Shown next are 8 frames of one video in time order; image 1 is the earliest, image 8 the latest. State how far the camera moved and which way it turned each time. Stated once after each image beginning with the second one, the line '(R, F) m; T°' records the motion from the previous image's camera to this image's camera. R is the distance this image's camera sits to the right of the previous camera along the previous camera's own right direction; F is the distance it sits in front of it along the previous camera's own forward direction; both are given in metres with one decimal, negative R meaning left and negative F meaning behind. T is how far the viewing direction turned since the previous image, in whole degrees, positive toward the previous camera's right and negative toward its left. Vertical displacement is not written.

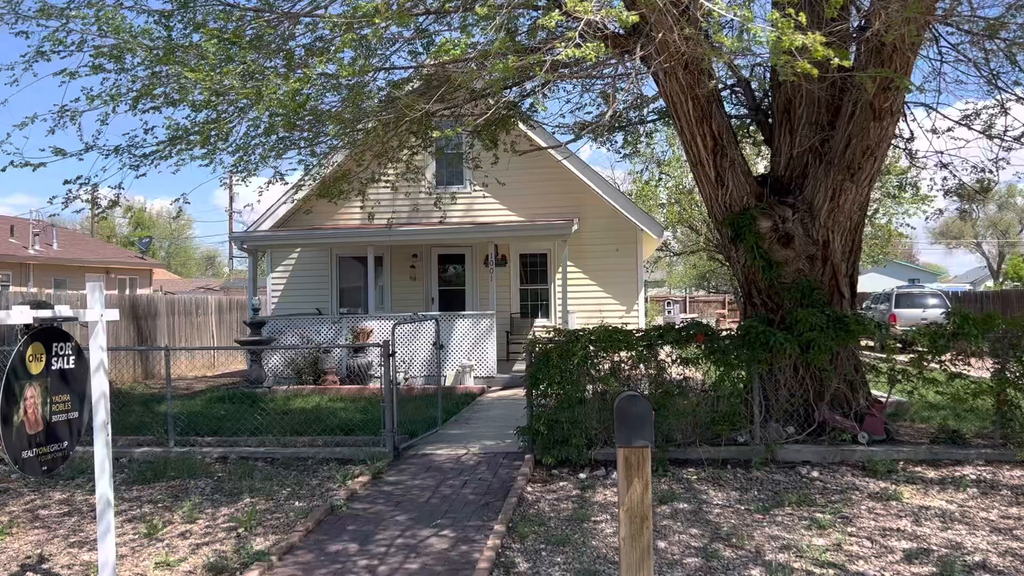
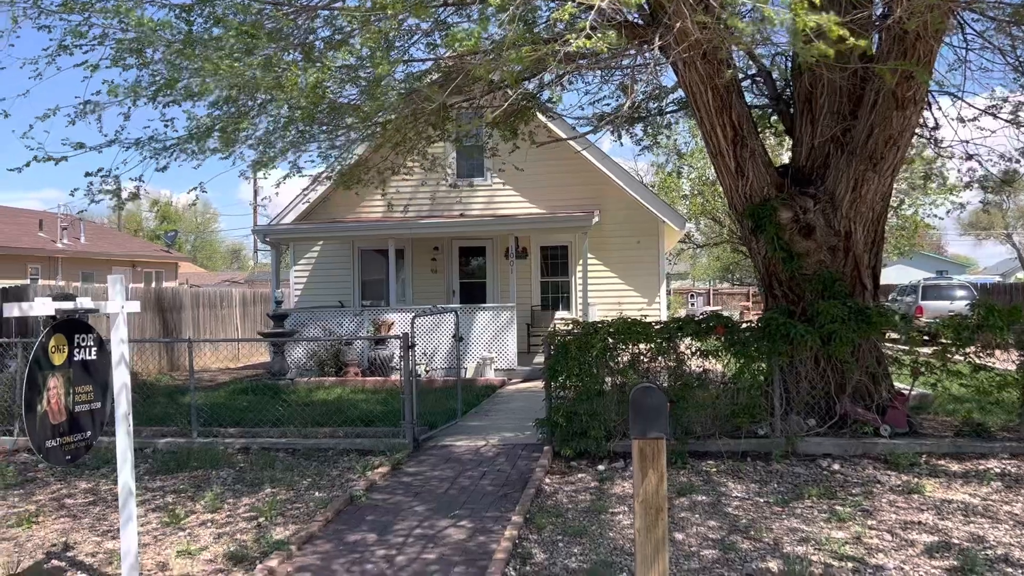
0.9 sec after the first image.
(0.0, 0.0) m; -2°
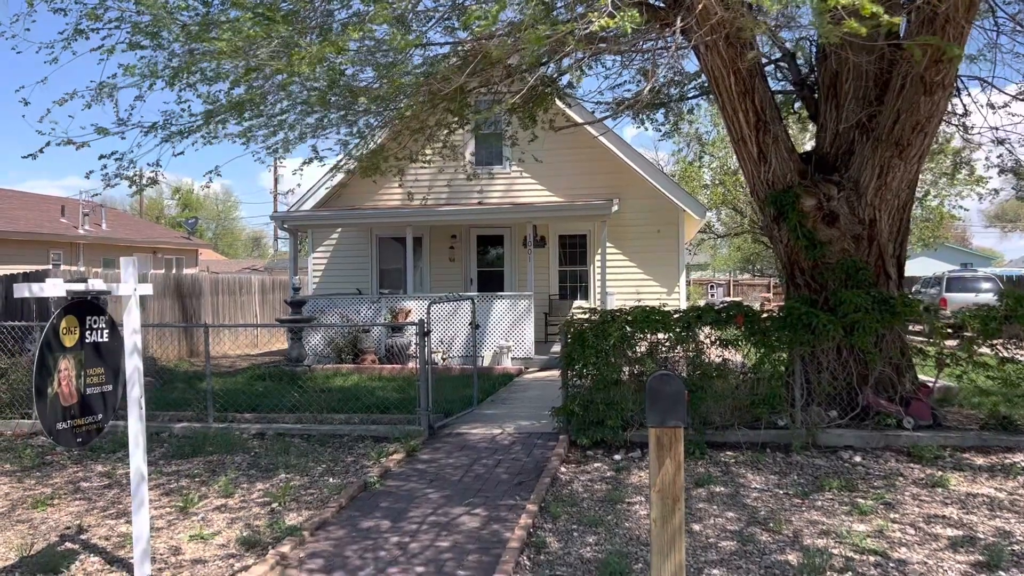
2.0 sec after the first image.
(0.0, +0.1) m; -1°
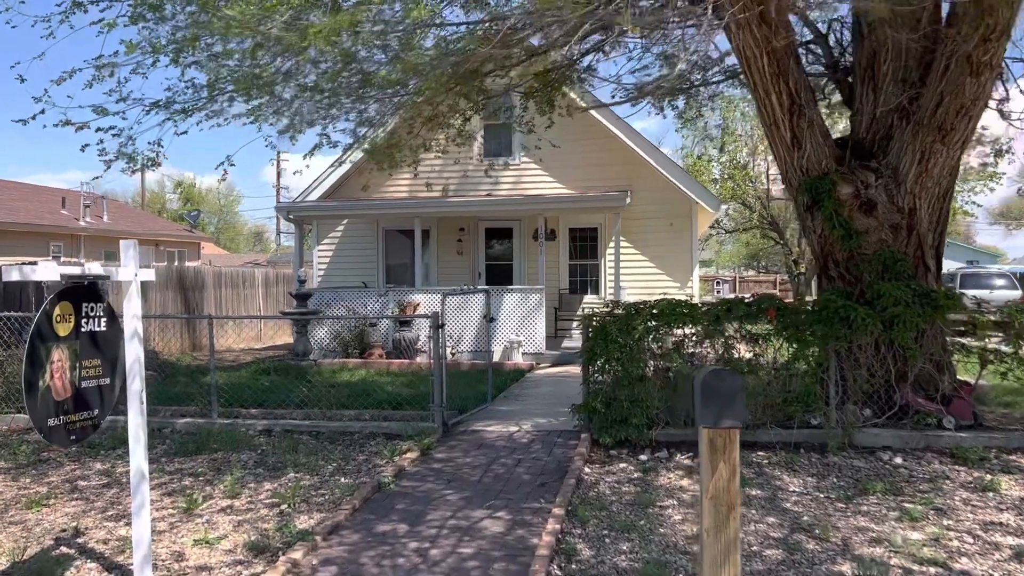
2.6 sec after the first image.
(-0.1, +0.3) m; 0°
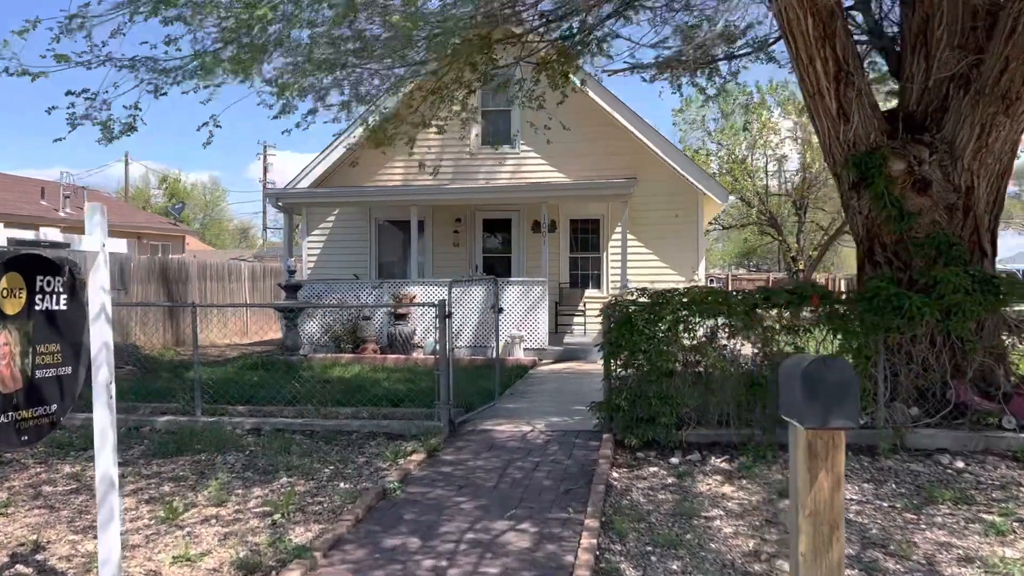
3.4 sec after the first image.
(-0.2, +0.6) m; +1°
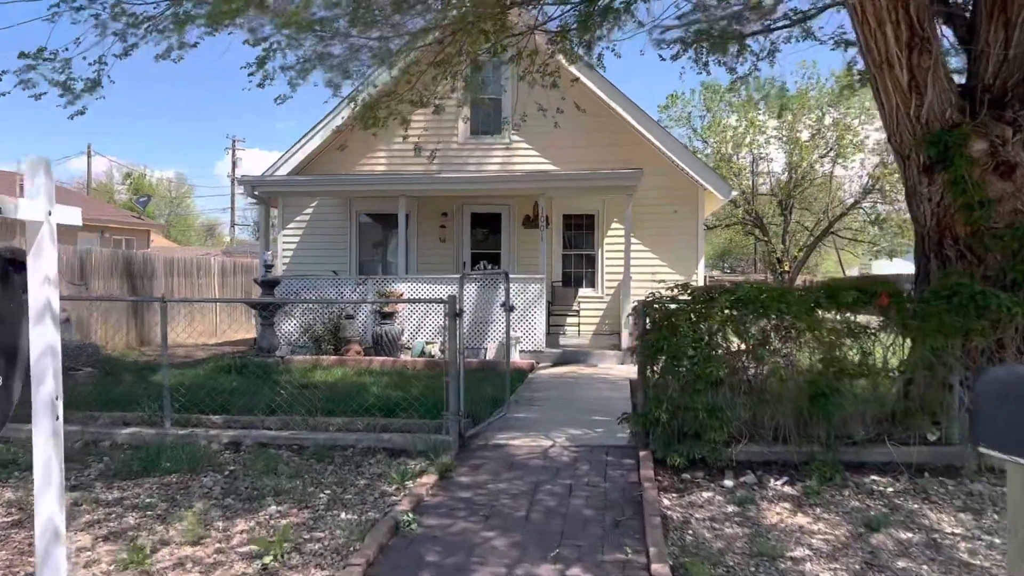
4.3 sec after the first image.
(-0.3, +0.8) m; +2°
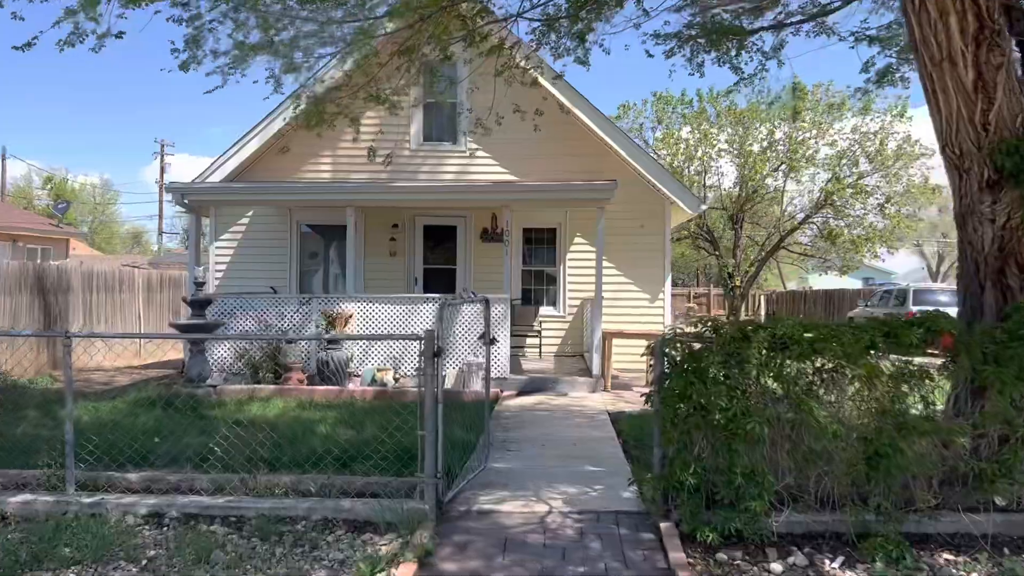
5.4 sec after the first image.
(-0.3, +1.0) m; +4°
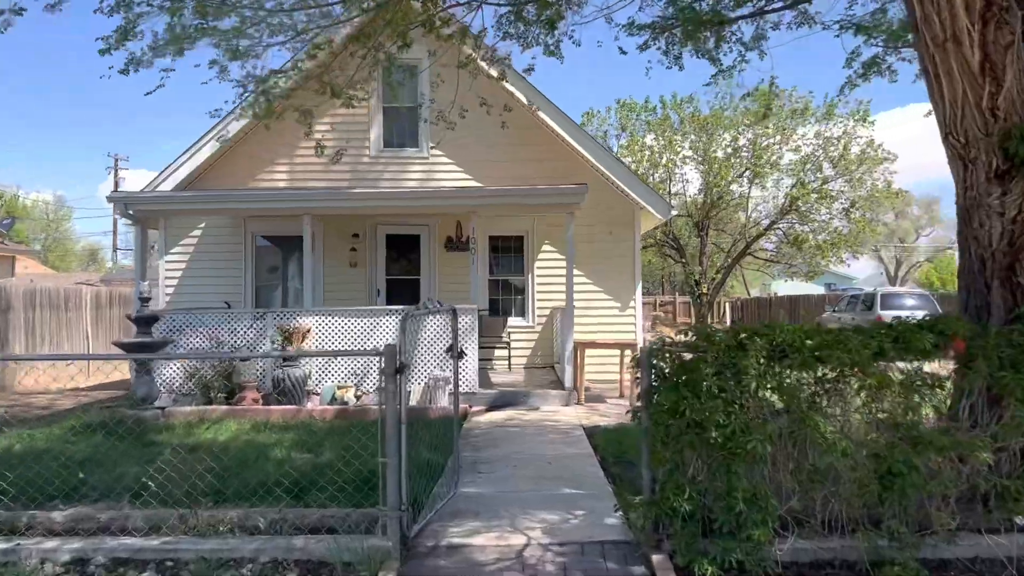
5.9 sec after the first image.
(0.0, +0.5) m; +2°
